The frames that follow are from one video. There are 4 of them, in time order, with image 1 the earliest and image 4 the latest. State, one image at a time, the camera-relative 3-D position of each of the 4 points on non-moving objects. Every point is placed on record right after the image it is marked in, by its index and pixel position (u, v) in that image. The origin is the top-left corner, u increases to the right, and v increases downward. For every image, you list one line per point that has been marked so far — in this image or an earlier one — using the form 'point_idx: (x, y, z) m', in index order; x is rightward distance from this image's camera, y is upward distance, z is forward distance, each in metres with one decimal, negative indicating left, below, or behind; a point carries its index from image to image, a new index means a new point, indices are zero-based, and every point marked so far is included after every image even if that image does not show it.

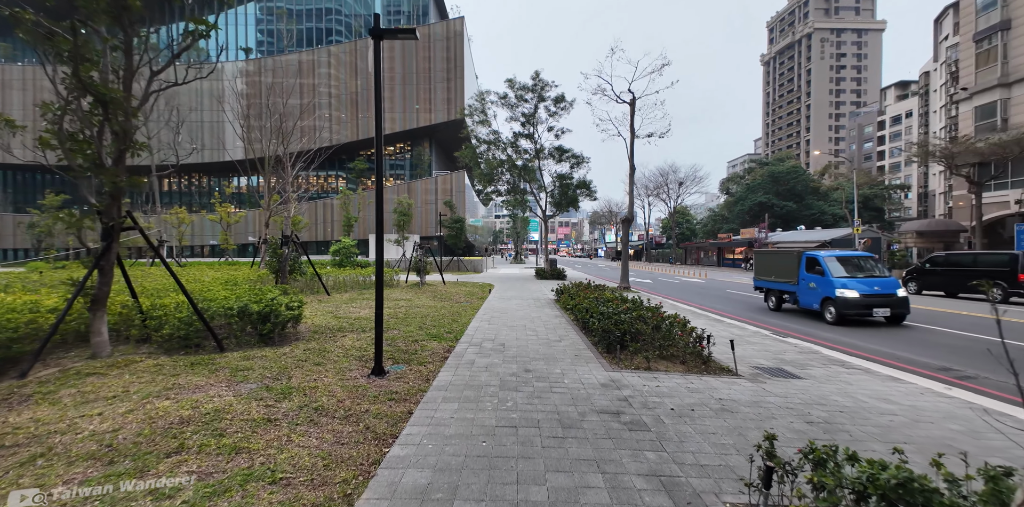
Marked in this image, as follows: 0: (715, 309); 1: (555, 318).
0: (+6.3, -1.7, +11.7) m
1: (+1.0, -1.5, +8.8) m
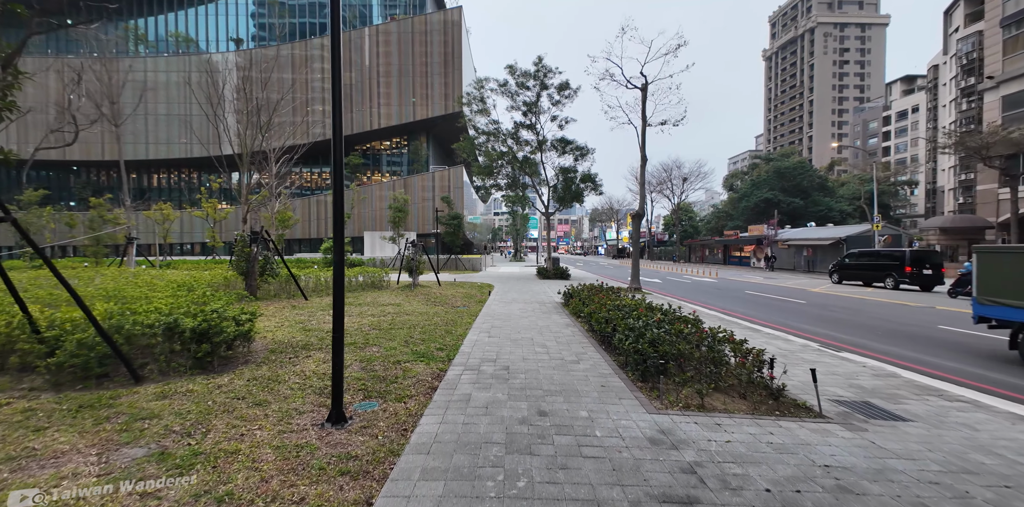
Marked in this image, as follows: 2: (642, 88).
0: (+6.4, -1.7, +10.4) m
1: (+1.1, -1.5, +7.5) m
2: (+5.2, +6.6, +15.2) m
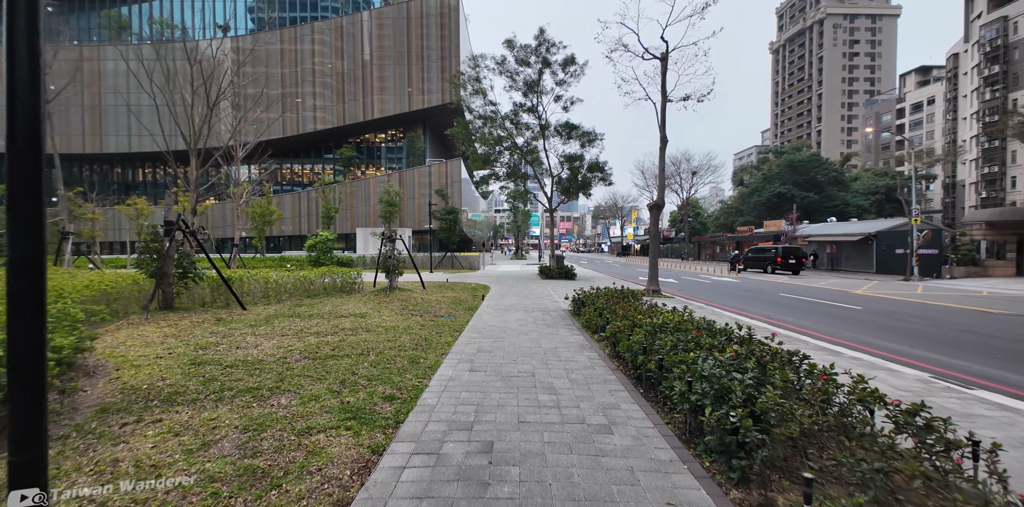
0: (+6.3, -1.6, +8.3) m
1: (+1.0, -1.4, +5.4) m
2: (+5.1, +6.8, +13.0) m
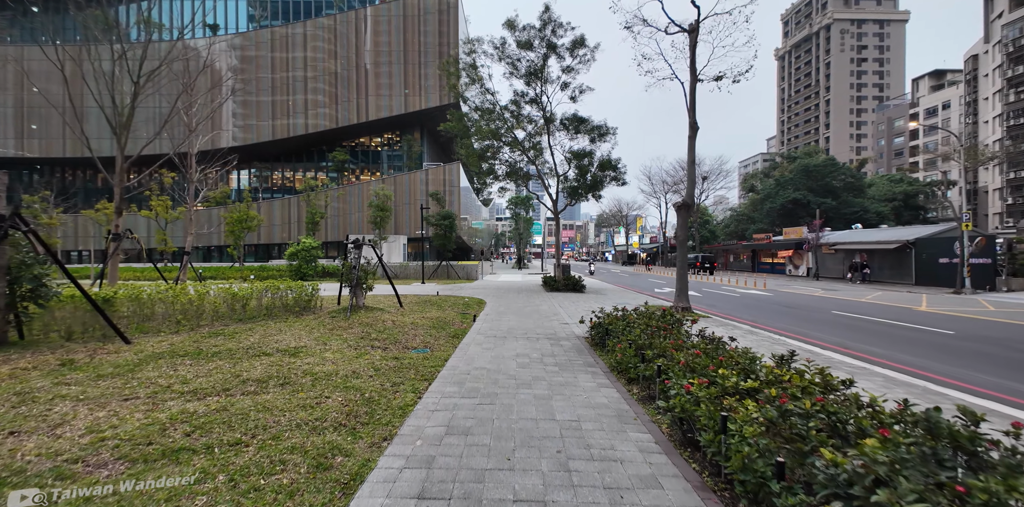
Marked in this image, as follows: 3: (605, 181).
0: (+6.3, -1.8, +6.0) m
1: (+0.9, -1.5, +3.1) m
2: (+5.1, +6.5, +10.9) m
3: (+4.4, +3.5, +18.2) m
